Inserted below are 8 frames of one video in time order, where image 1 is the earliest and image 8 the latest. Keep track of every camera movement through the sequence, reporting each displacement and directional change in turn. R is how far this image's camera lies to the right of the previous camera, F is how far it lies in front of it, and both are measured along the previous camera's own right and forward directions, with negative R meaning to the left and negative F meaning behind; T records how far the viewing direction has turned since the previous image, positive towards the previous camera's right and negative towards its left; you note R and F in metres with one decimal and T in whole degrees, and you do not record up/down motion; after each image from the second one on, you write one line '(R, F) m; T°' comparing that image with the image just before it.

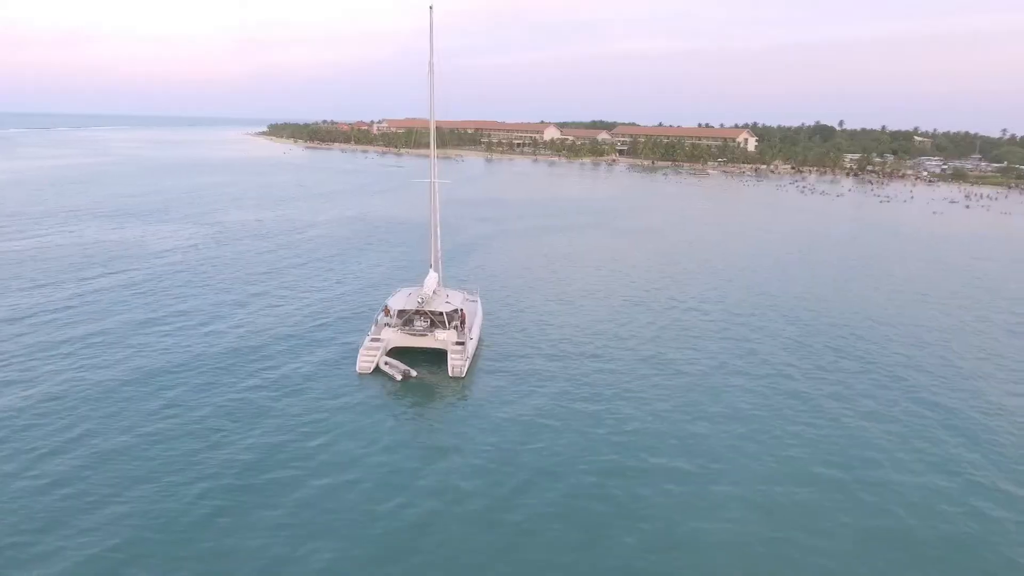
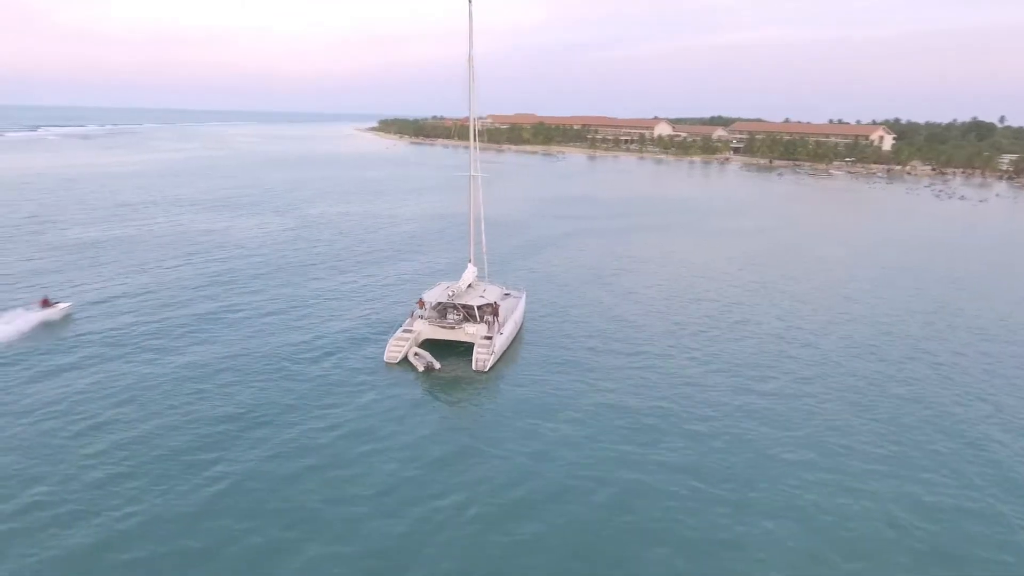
(+3.1, -0.8) m; -8°
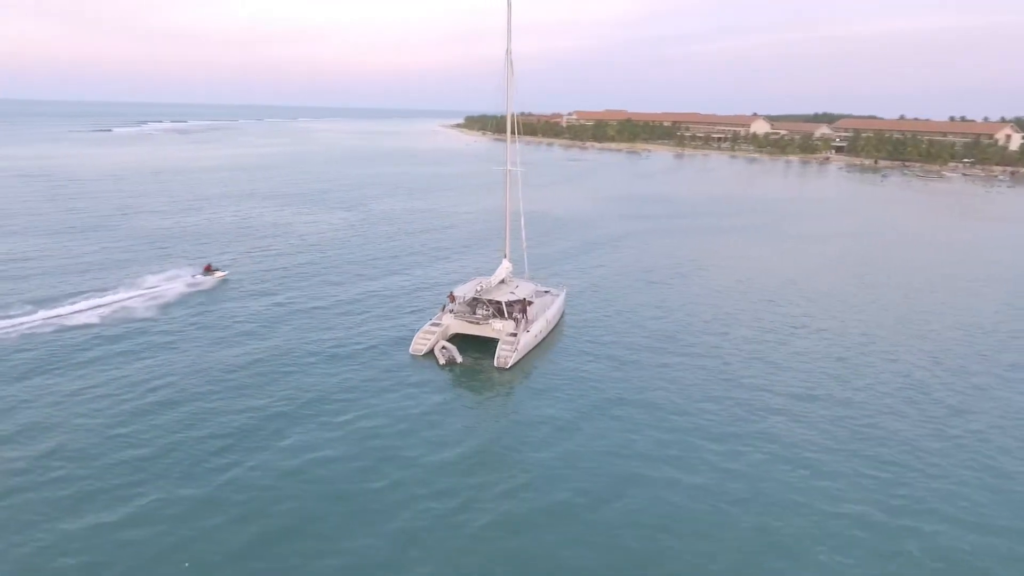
(+2.4, -0.5) m; -7°
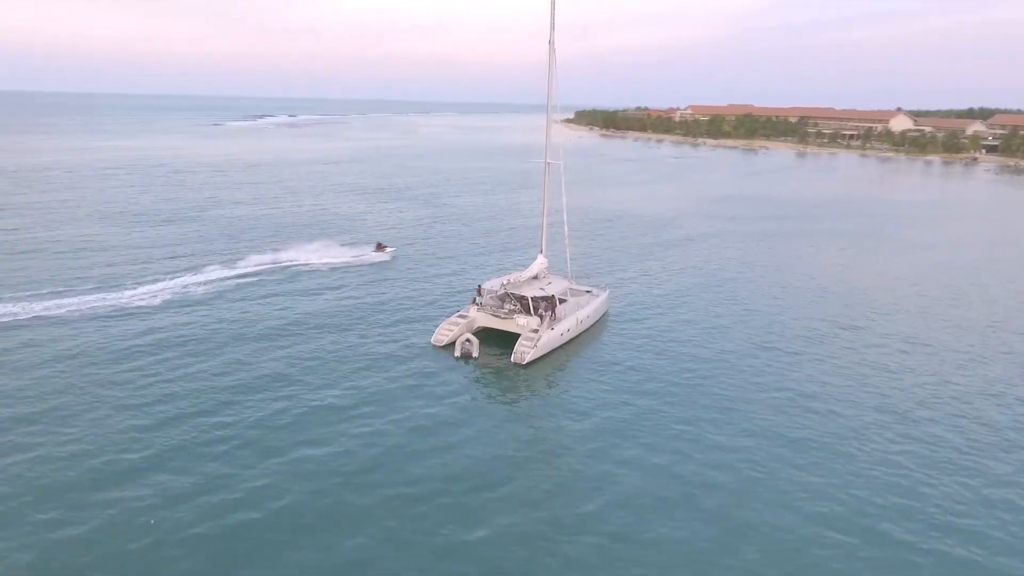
(+3.7, +0.1) m; -9°
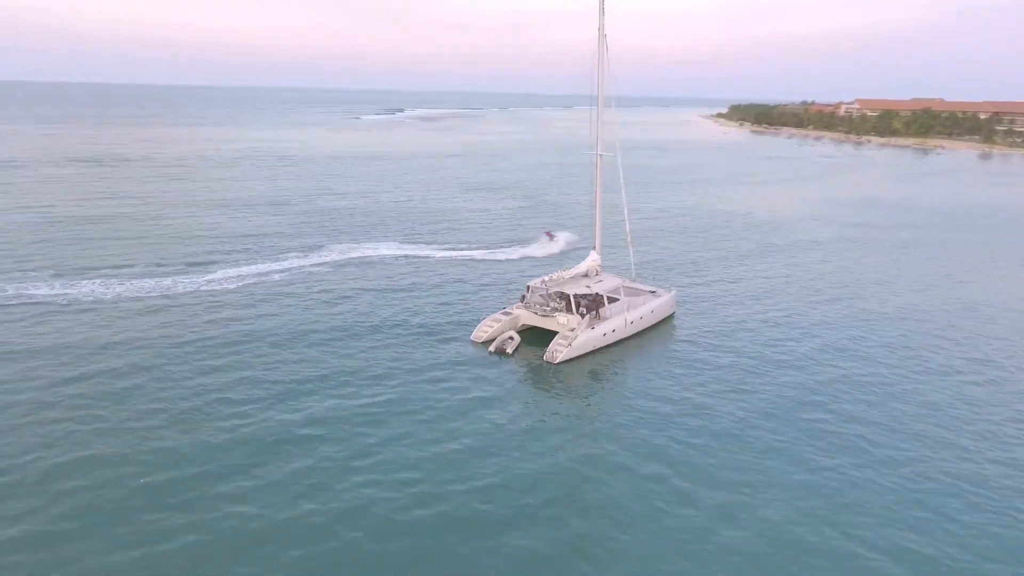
(+4.2, +0.6) m; -11°
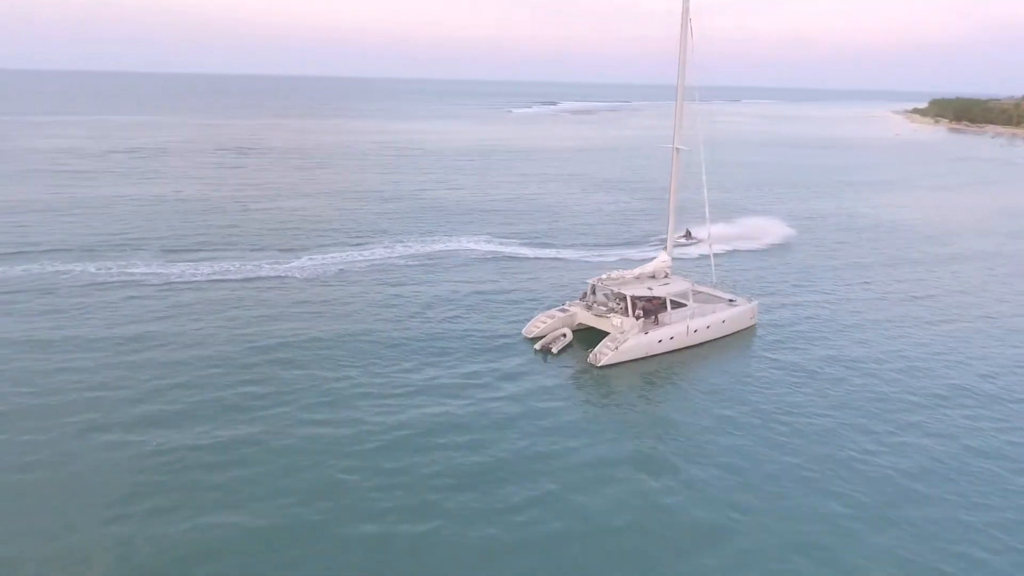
(+4.1, +1.1) m; -12°
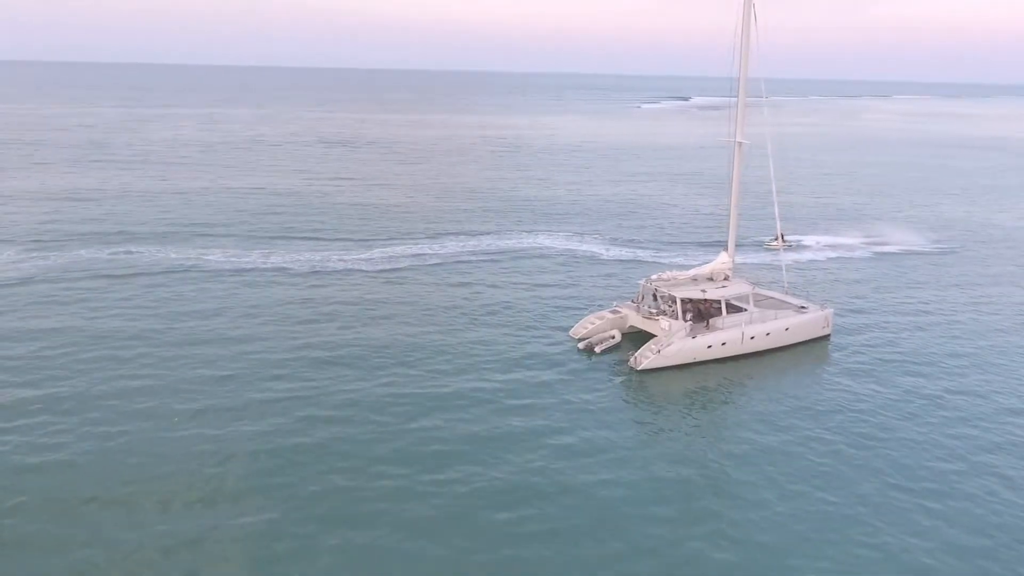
(+3.1, +0.4) m; -10°
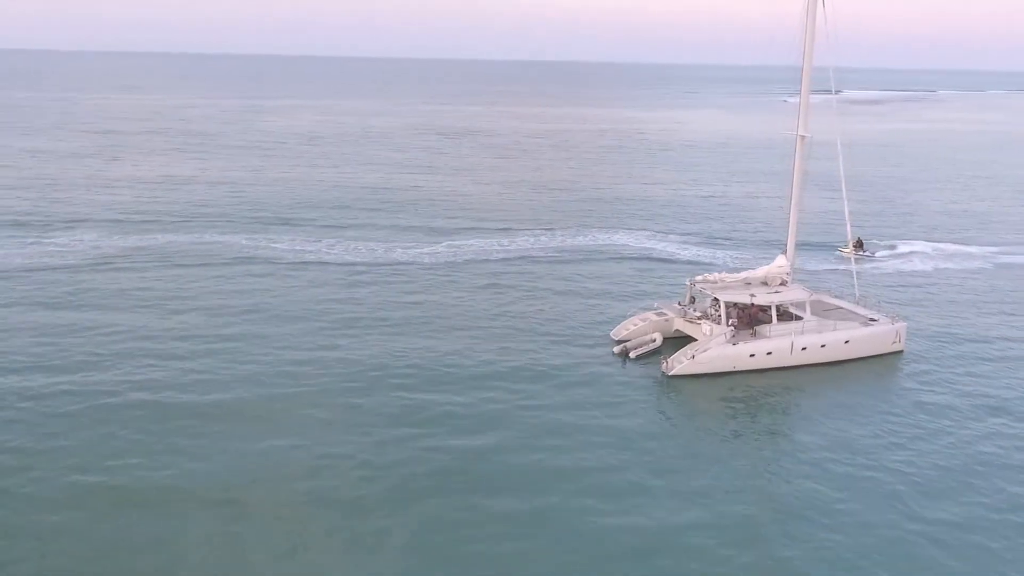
(+3.1, +0.2) m; -10°
